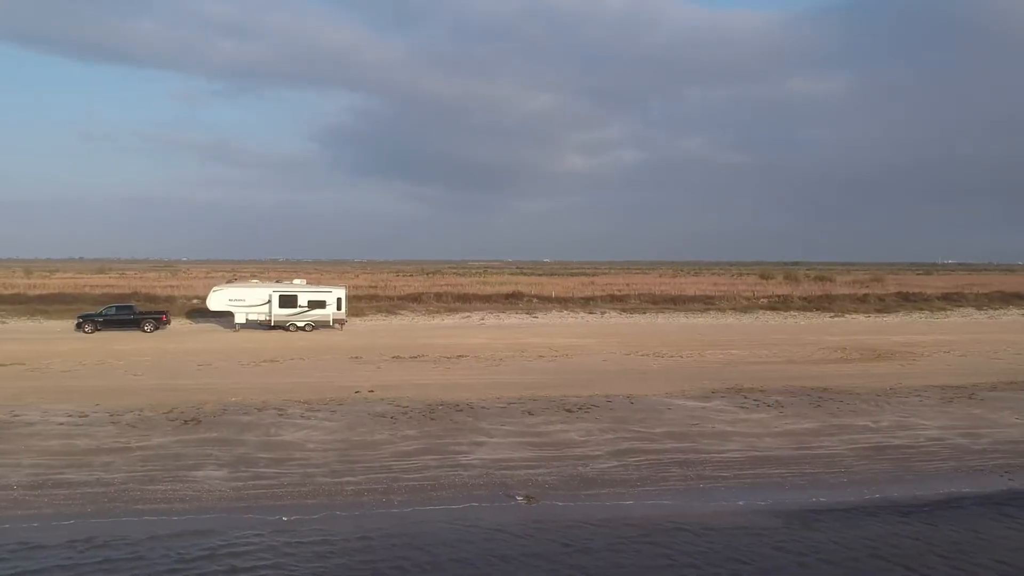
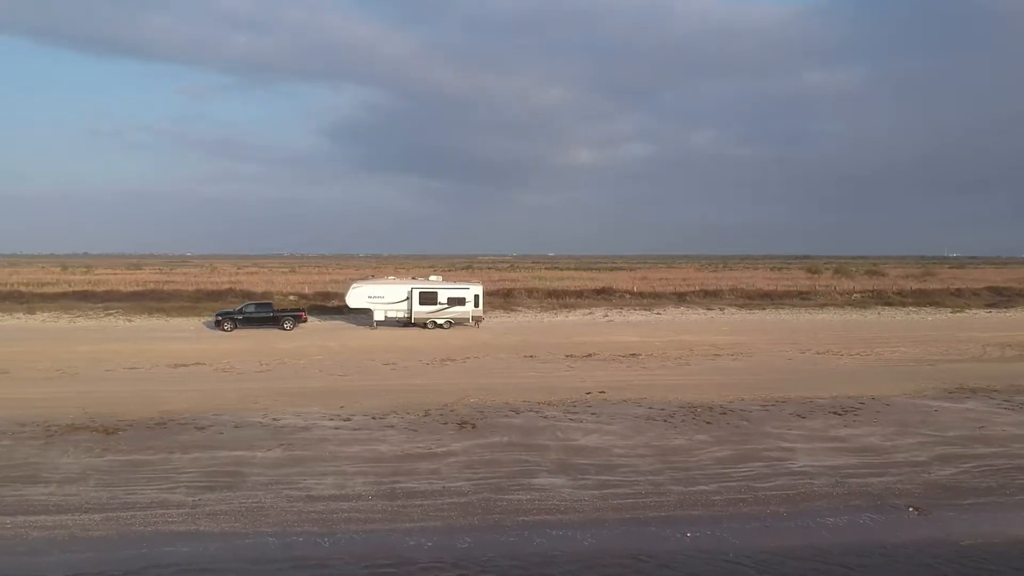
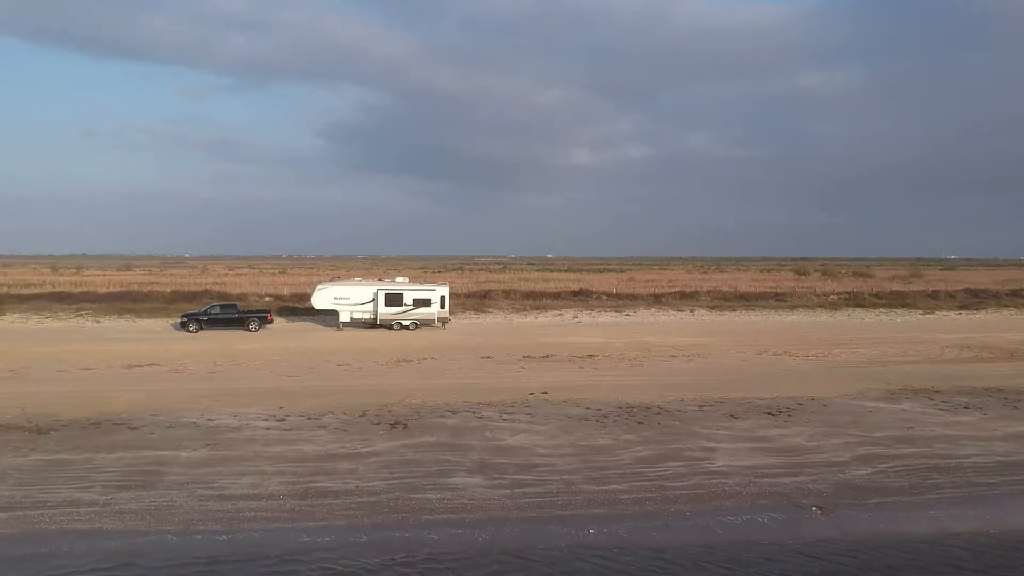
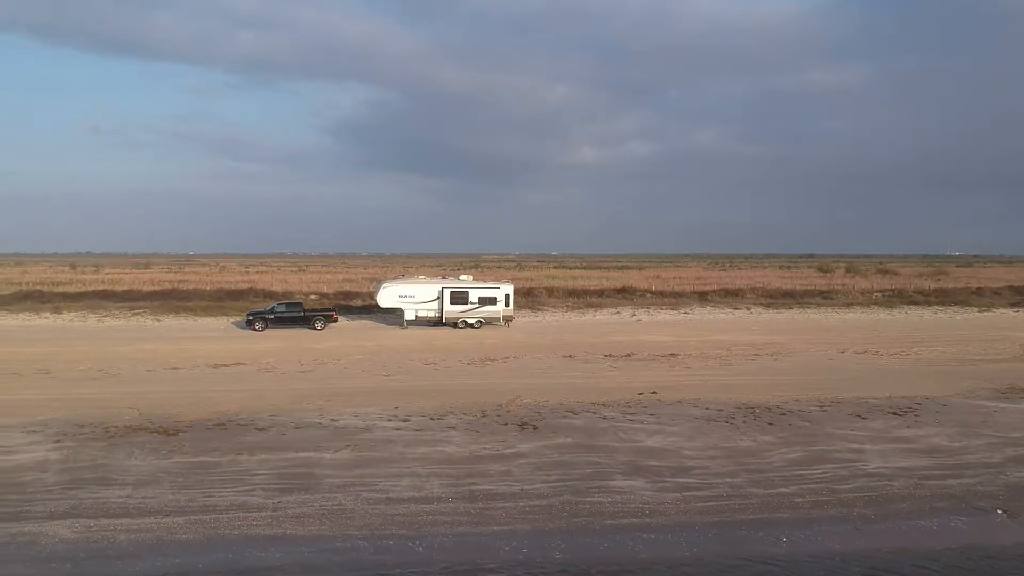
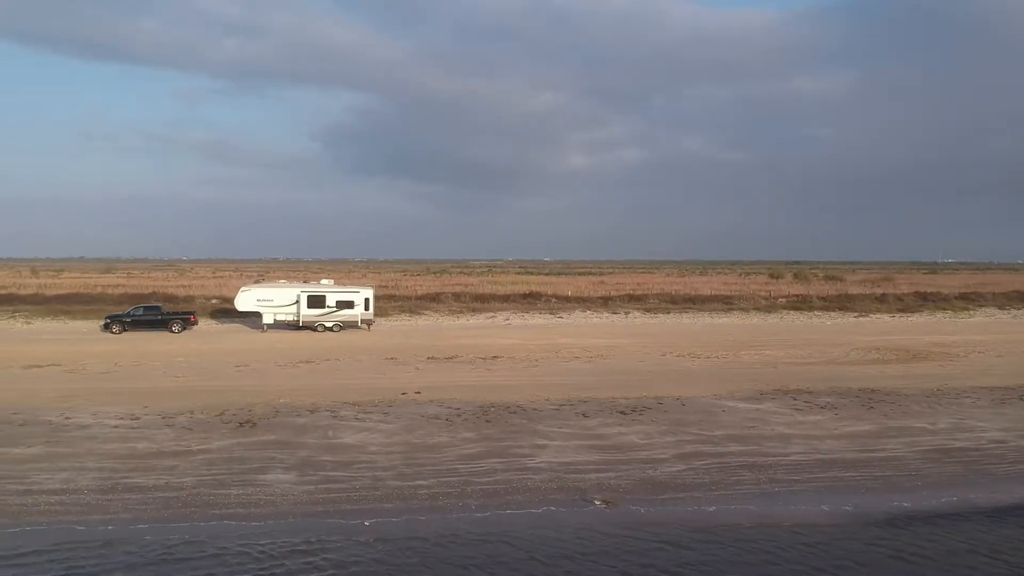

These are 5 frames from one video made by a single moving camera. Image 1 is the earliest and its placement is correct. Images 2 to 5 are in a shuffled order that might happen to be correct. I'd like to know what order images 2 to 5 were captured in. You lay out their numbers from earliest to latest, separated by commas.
5, 3, 2, 4
